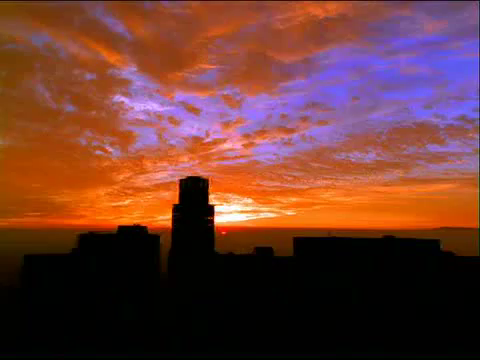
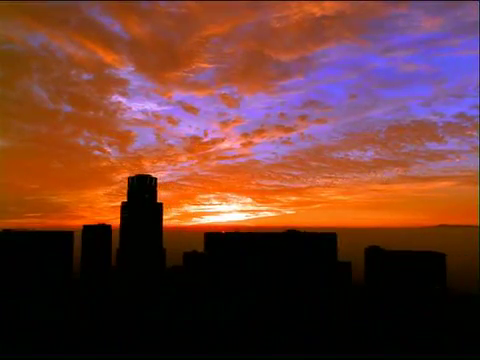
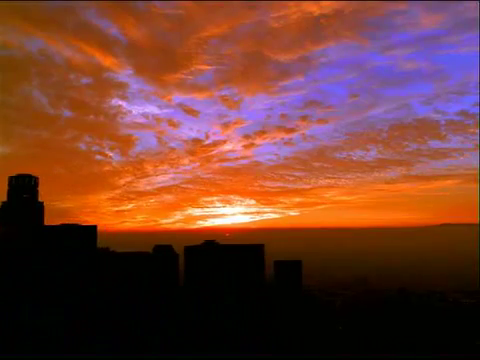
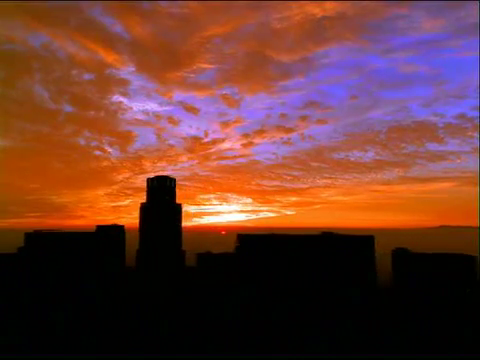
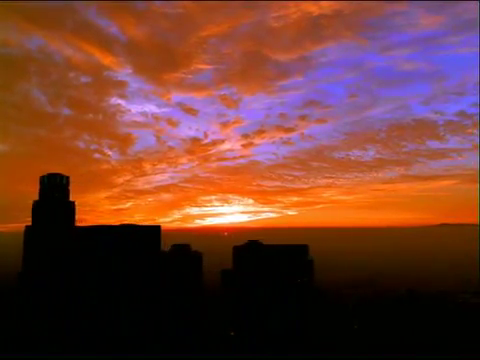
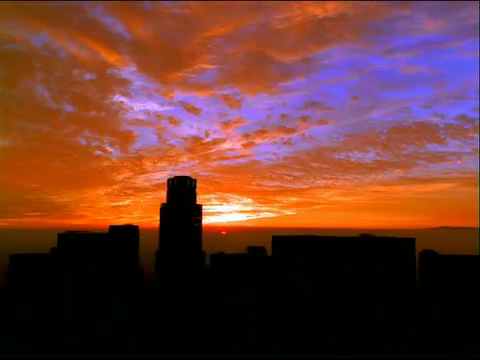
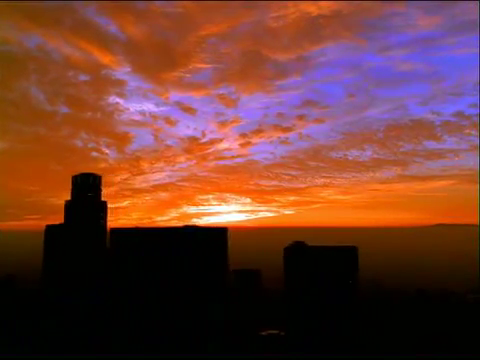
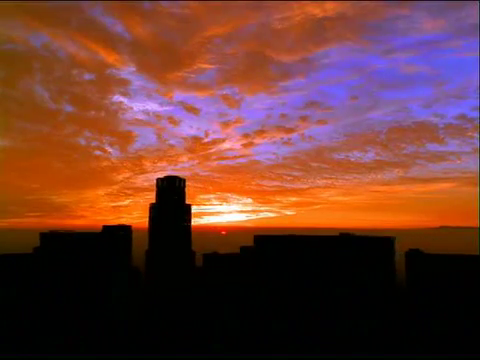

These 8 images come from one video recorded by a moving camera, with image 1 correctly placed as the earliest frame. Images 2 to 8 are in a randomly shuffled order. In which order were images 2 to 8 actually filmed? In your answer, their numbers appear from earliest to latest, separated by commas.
6, 8, 4, 2, 7, 5, 3
